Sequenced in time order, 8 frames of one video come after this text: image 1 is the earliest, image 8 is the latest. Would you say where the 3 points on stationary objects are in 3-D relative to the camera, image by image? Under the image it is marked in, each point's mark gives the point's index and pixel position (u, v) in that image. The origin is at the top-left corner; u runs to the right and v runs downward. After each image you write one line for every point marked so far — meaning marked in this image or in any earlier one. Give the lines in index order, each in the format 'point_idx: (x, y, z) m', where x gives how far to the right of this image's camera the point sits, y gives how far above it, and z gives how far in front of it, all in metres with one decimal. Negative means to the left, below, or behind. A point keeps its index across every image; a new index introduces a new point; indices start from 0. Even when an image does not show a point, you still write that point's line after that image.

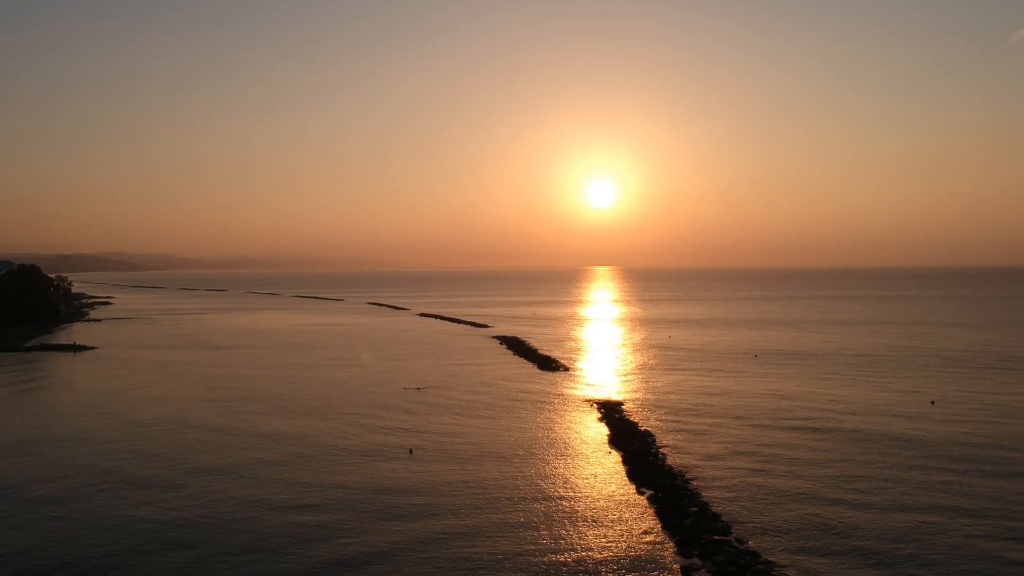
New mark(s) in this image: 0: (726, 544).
0: (+4.6, -5.5, +15.9) m
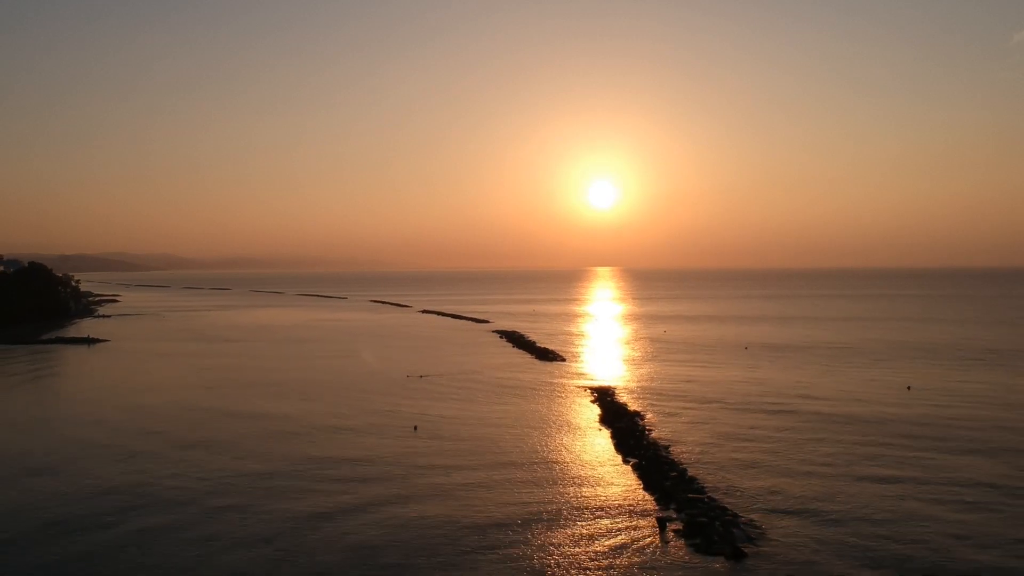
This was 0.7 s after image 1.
0: (+4.6, -5.1, +17.7) m
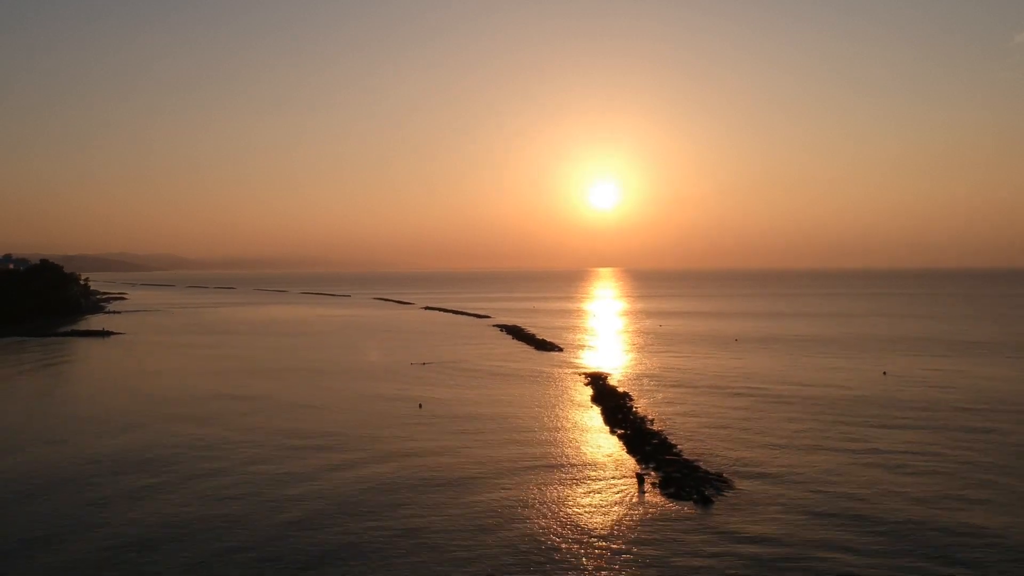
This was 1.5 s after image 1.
0: (+4.5, -4.7, +19.9) m
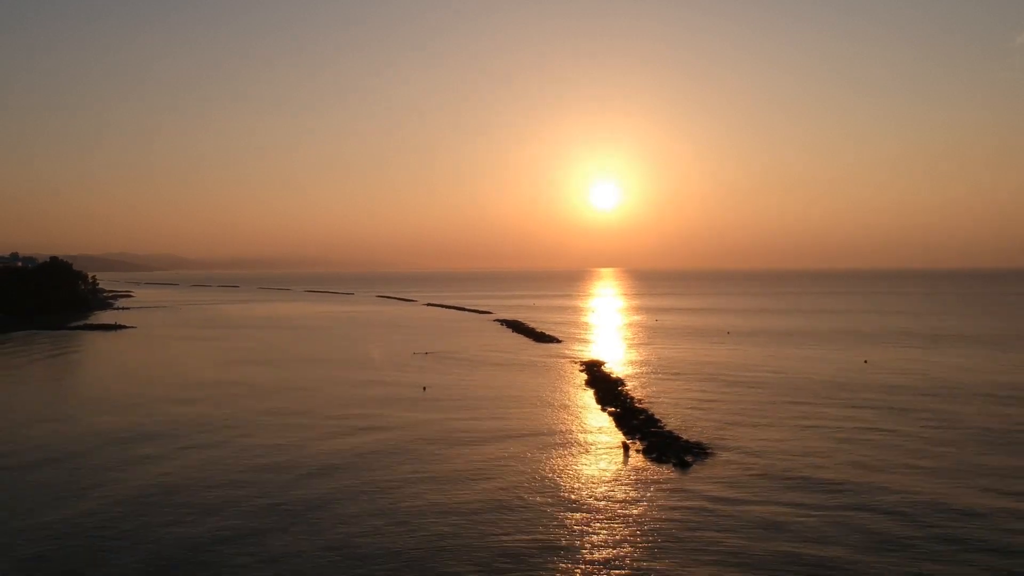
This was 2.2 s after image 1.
0: (+4.5, -4.4, +21.7) m
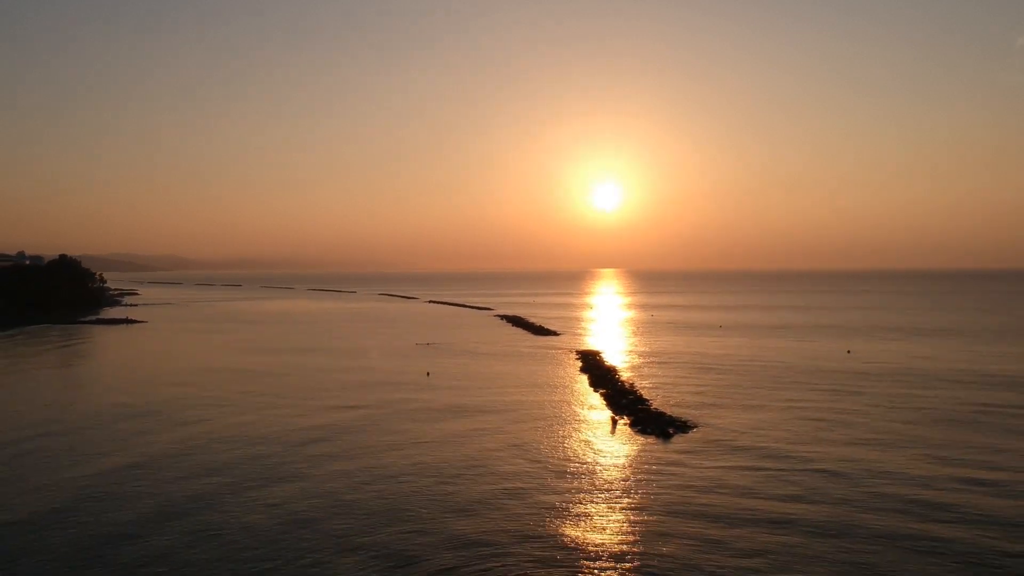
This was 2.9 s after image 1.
0: (+4.4, -4.0, +23.5) m
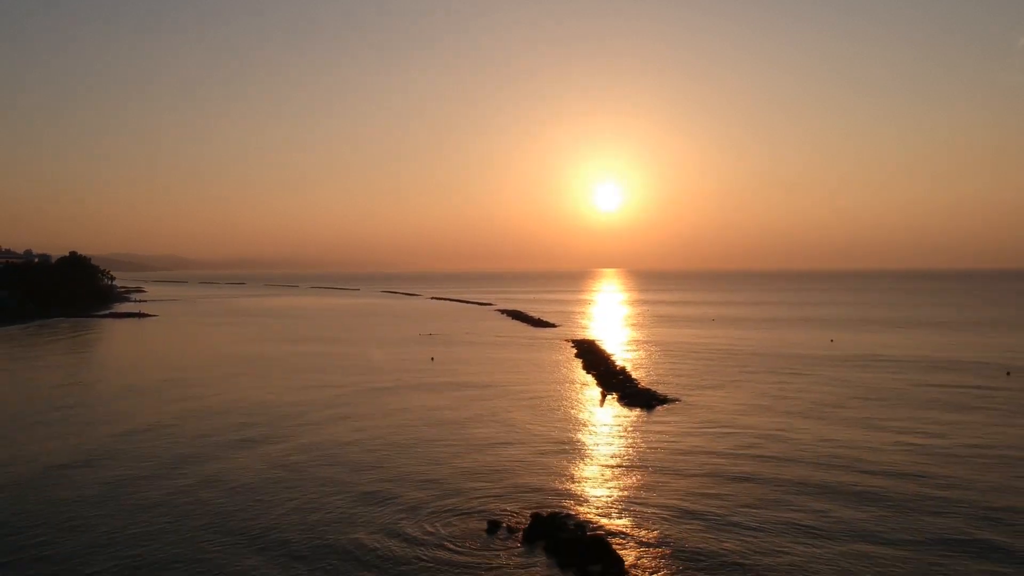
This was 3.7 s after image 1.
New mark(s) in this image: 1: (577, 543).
0: (+4.3, -3.5, +25.5) m
1: (+1.0, -3.9, +10.9) m
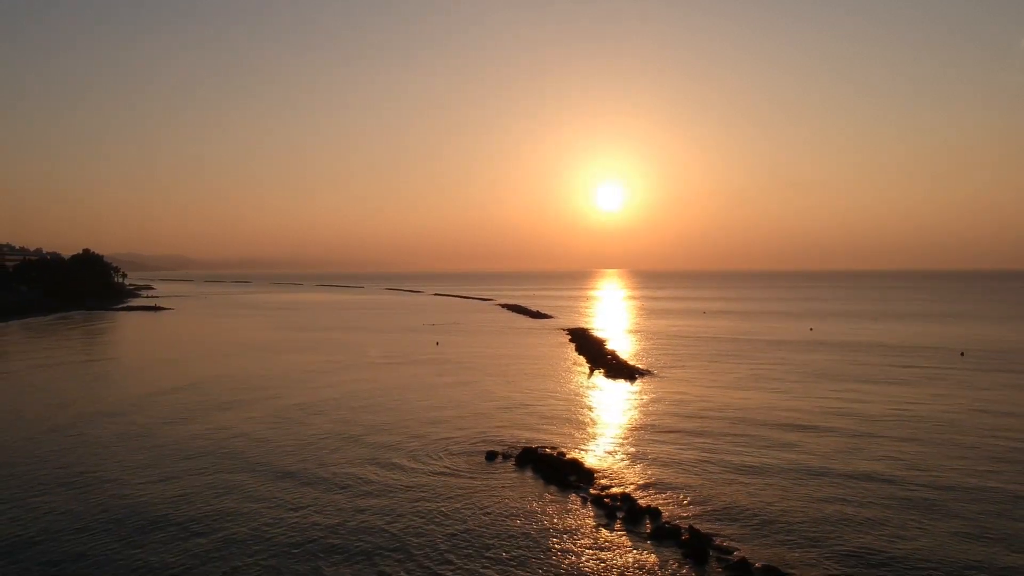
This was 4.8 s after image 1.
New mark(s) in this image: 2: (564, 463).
0: (+4.2, -3.0, +28.3) m
1: (+0.9, -3.4, +13.7) m
2: (+1.0, -3.3, +13.9) m
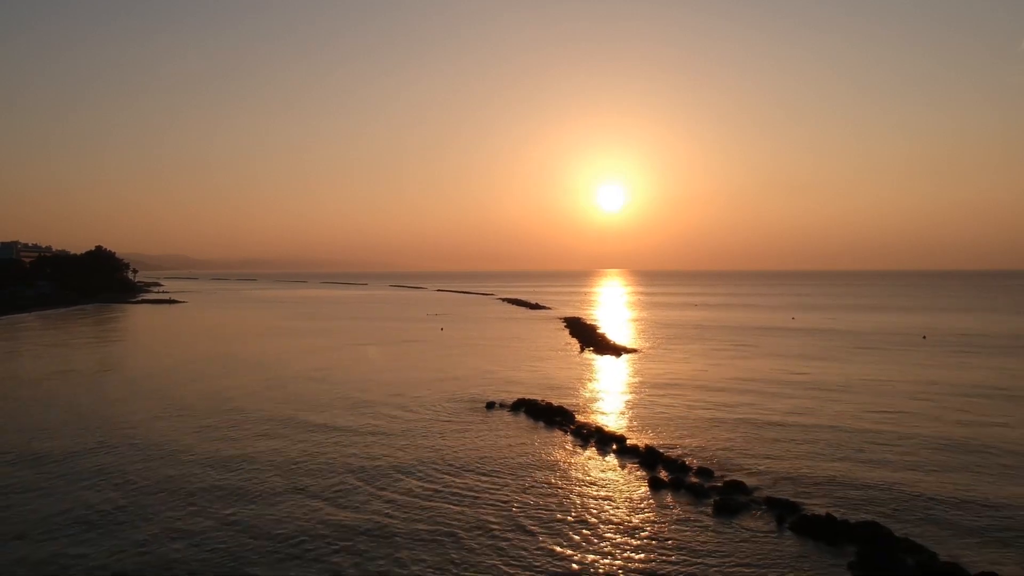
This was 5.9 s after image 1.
0: (+4.1, -2.5, +31.0) m
1: (+0.8, -2.8, +16.4) m
2: (+0.9, -2.8, +16.6) m
